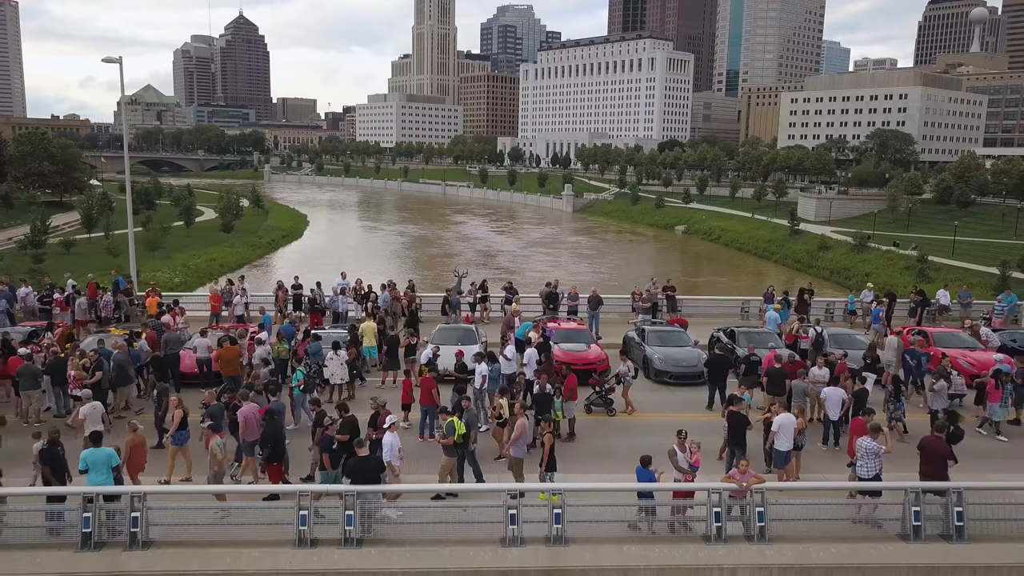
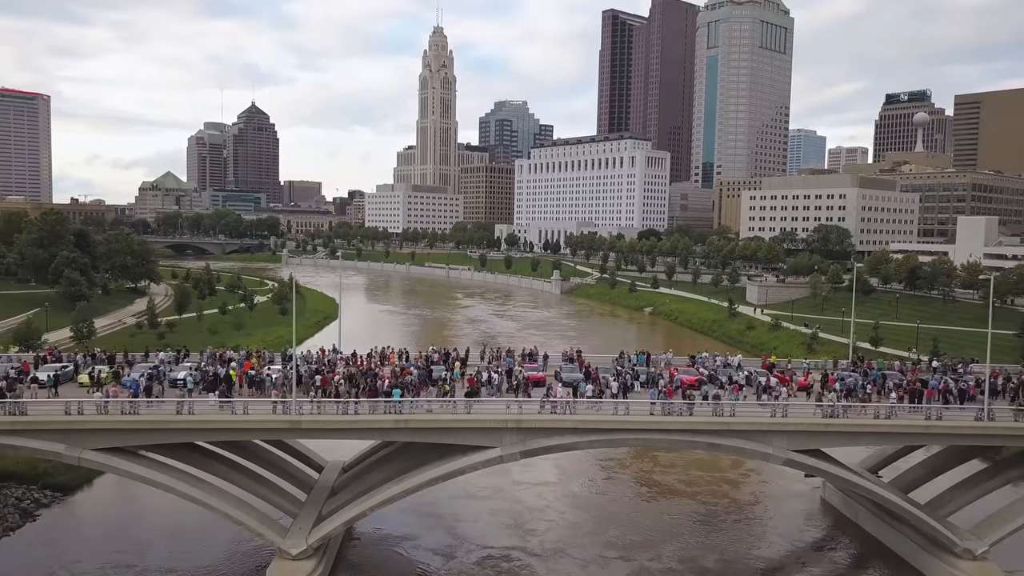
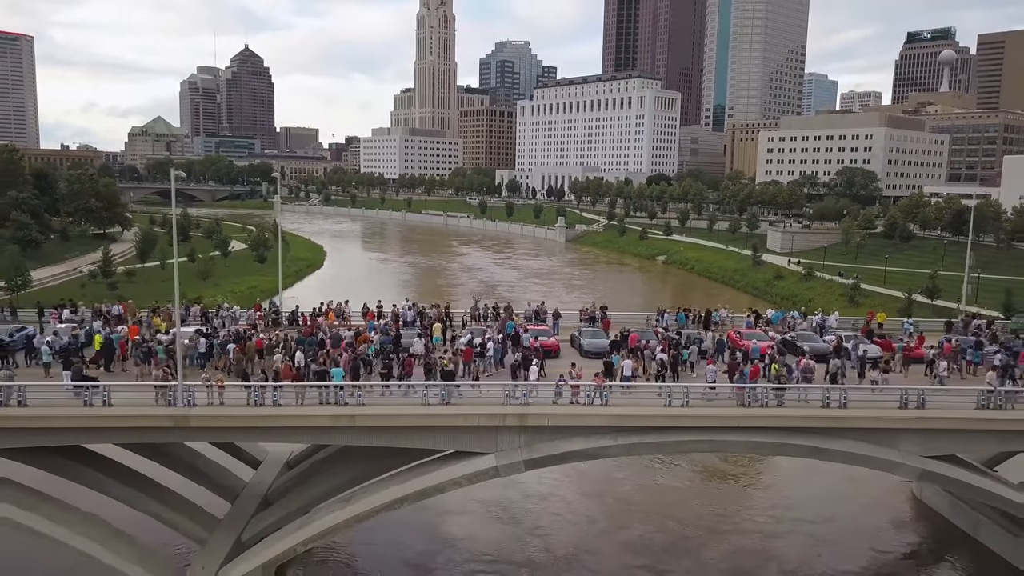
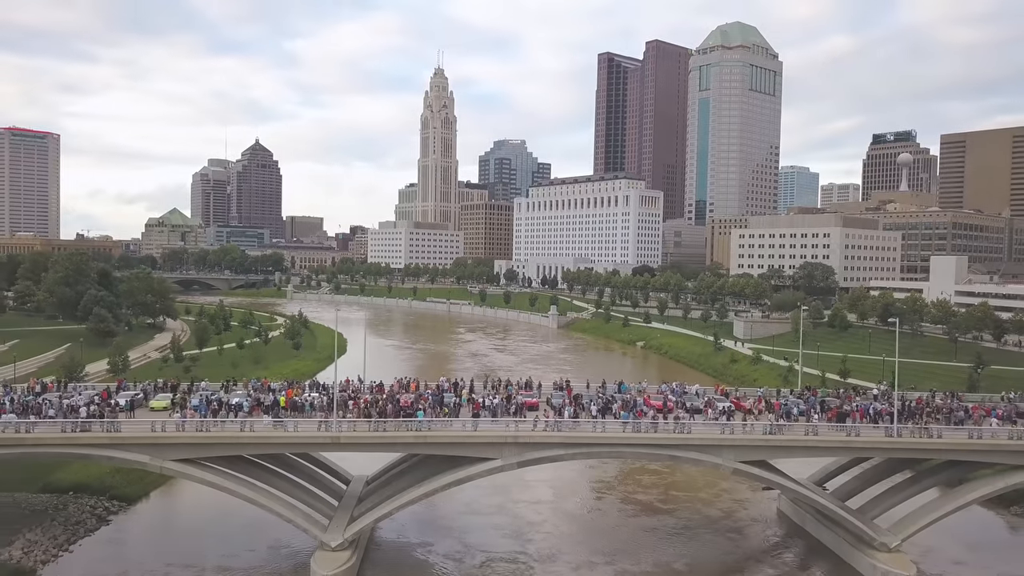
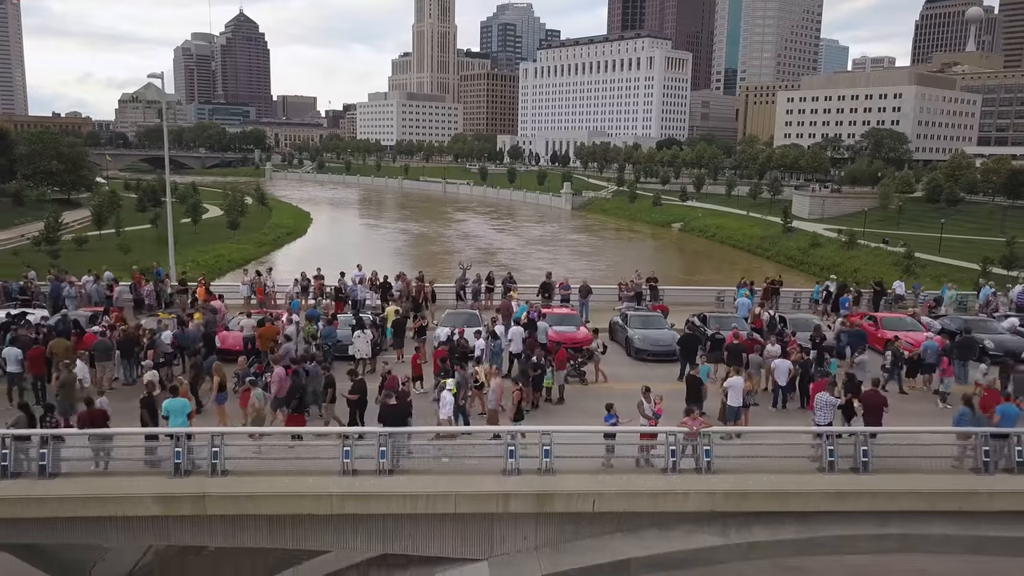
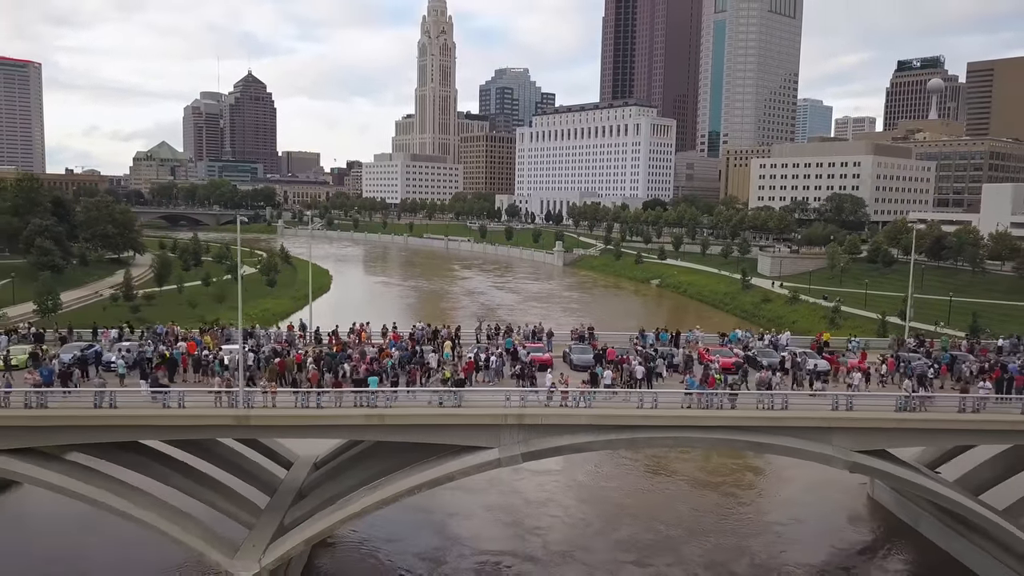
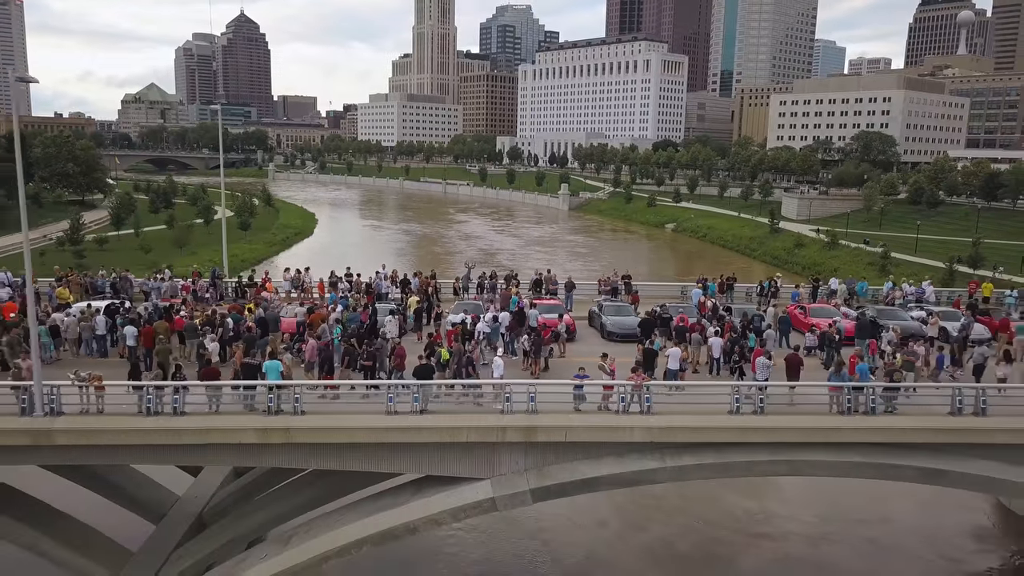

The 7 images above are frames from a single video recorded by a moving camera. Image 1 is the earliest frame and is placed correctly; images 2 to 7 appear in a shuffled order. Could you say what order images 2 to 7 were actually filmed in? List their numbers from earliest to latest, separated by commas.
5, 7, 3, 6, 2, 4
